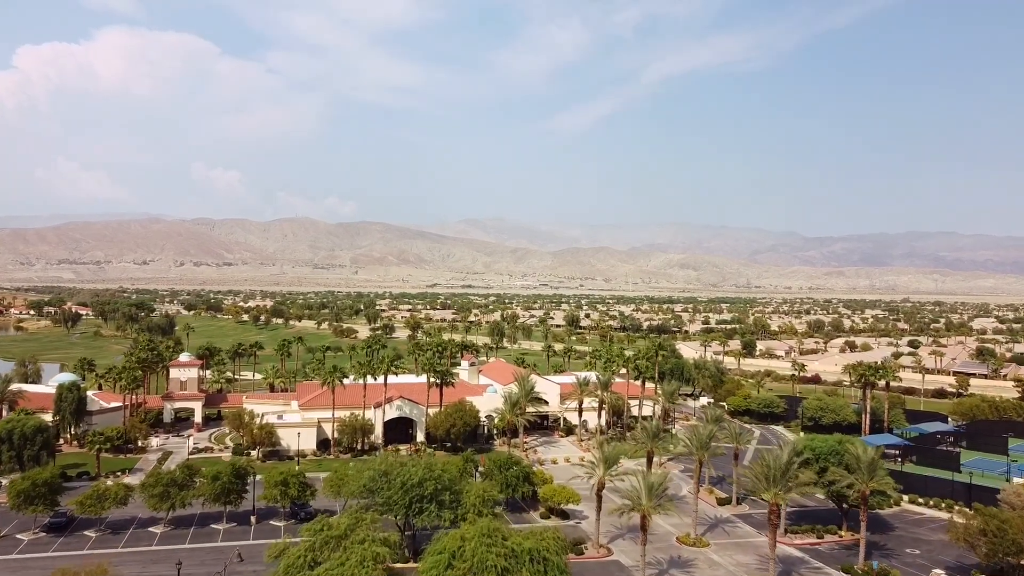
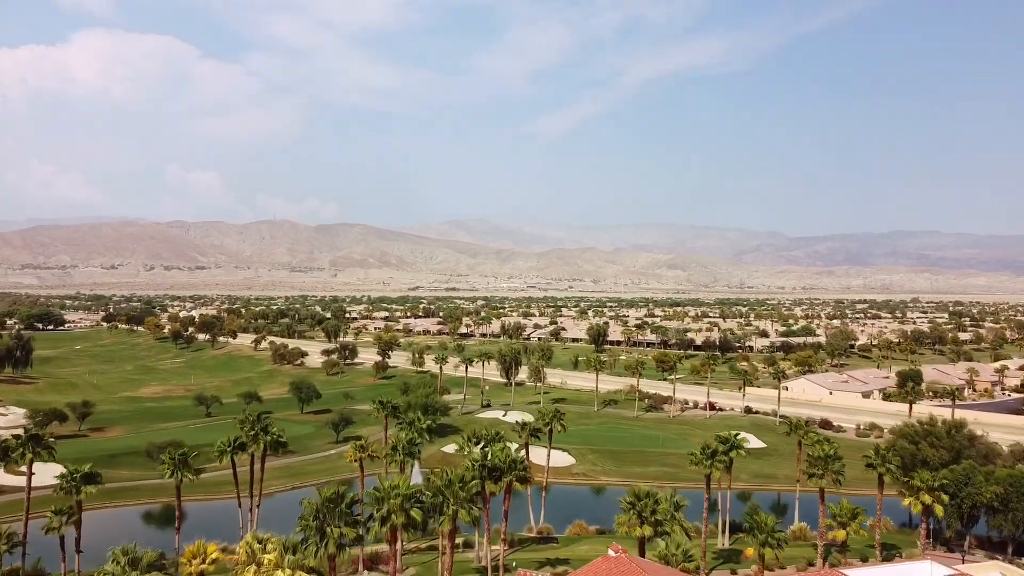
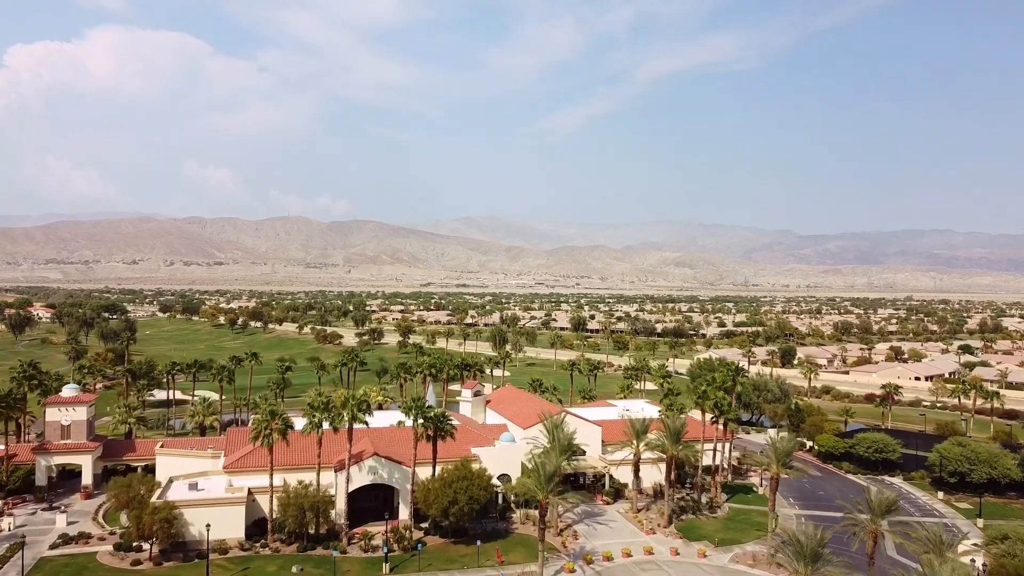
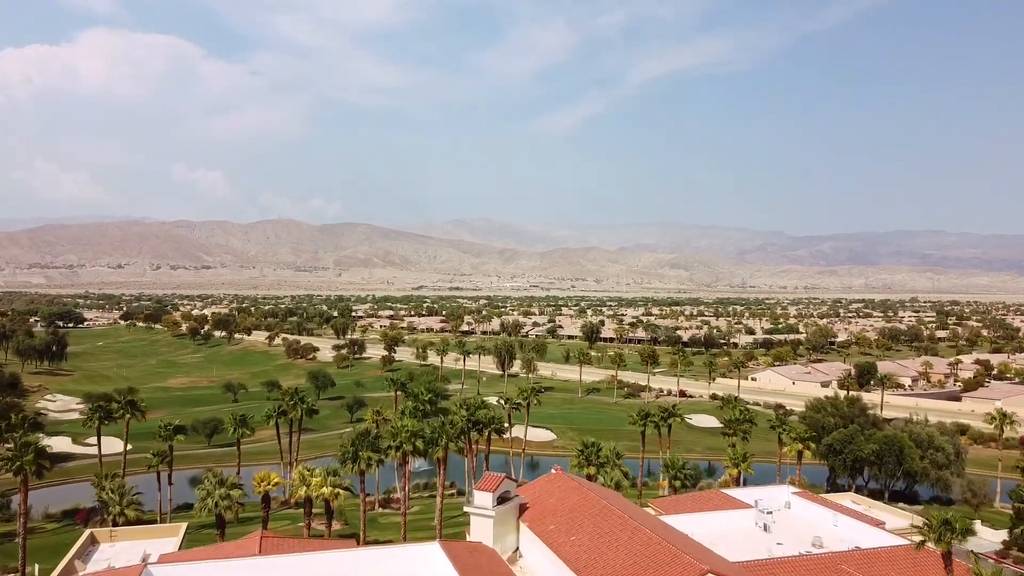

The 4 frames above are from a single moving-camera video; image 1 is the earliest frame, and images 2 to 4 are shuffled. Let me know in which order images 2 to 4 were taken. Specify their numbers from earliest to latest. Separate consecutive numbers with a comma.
3, 4, 2
